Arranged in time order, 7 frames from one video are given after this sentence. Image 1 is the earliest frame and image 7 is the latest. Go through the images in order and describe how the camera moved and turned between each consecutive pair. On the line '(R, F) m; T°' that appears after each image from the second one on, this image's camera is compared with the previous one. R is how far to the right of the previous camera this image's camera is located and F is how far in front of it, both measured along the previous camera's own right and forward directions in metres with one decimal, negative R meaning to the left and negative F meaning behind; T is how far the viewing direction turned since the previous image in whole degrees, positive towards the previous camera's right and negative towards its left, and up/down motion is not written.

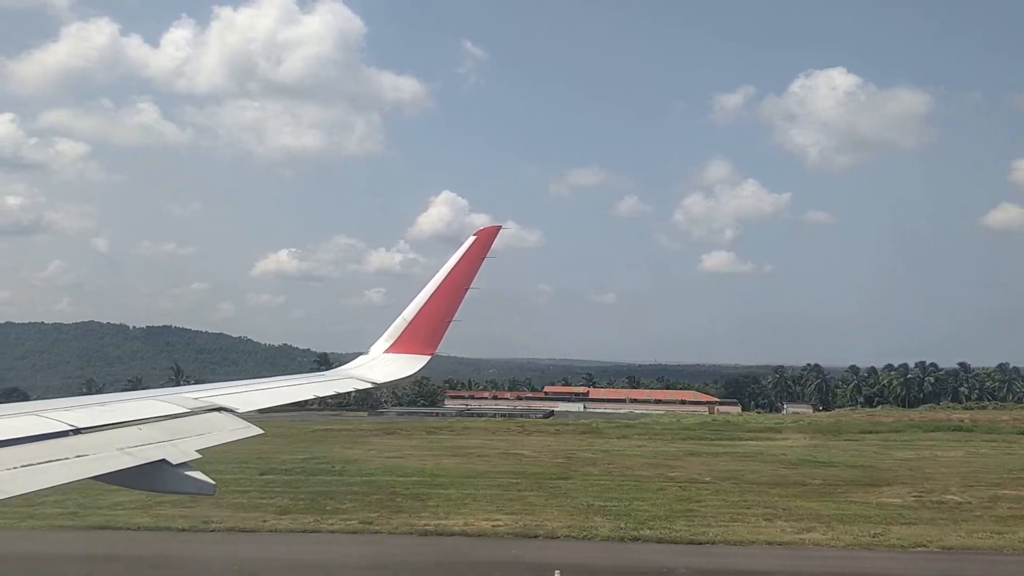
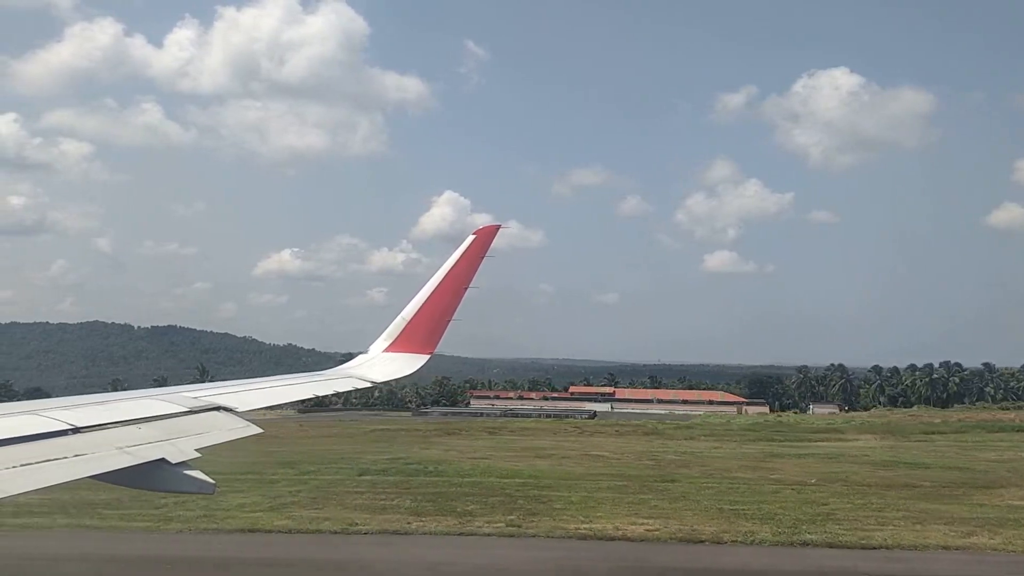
(-1.1, +0.1) m; 0°
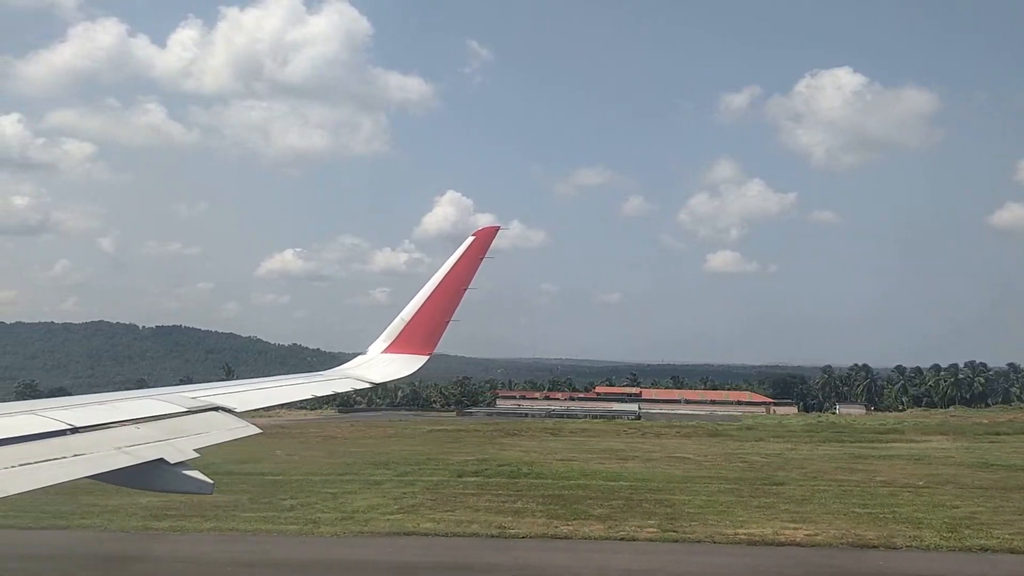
(-1.1, +0.1) m; 0°
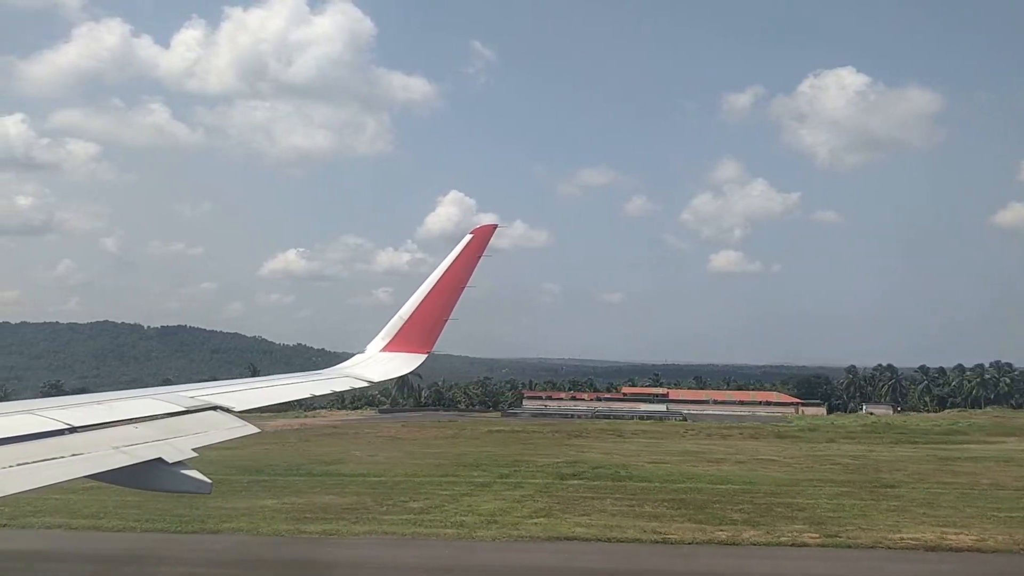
(-1.1, +0.1) m; 0°
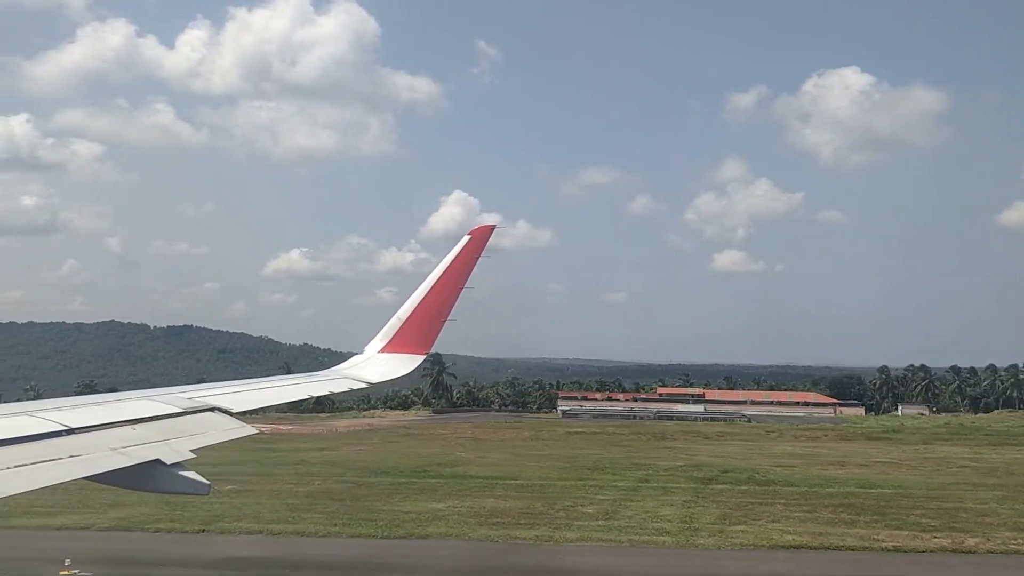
(-1.4, +0.1) m; 0°
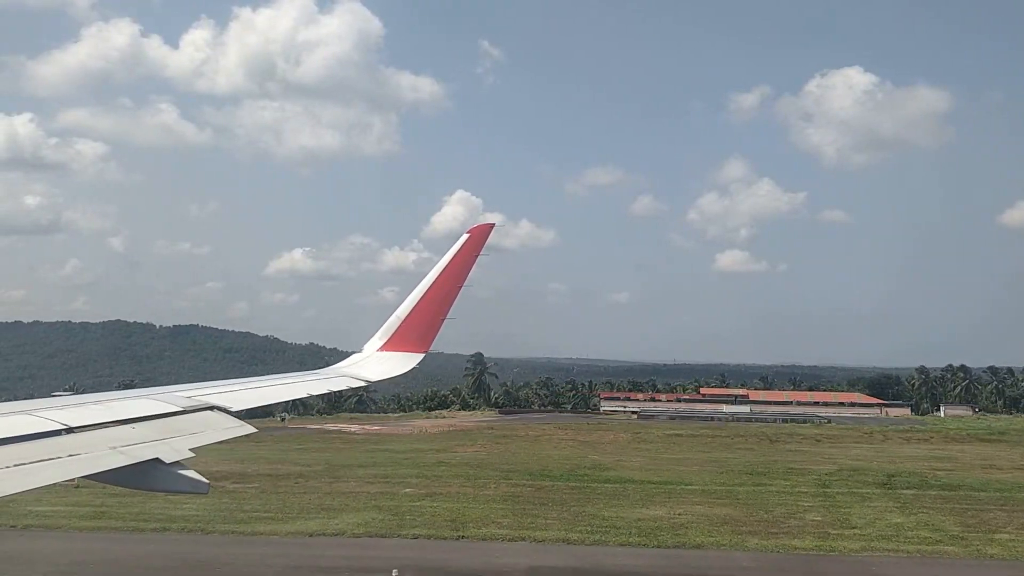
(-1.8, +0.1) m; 0°
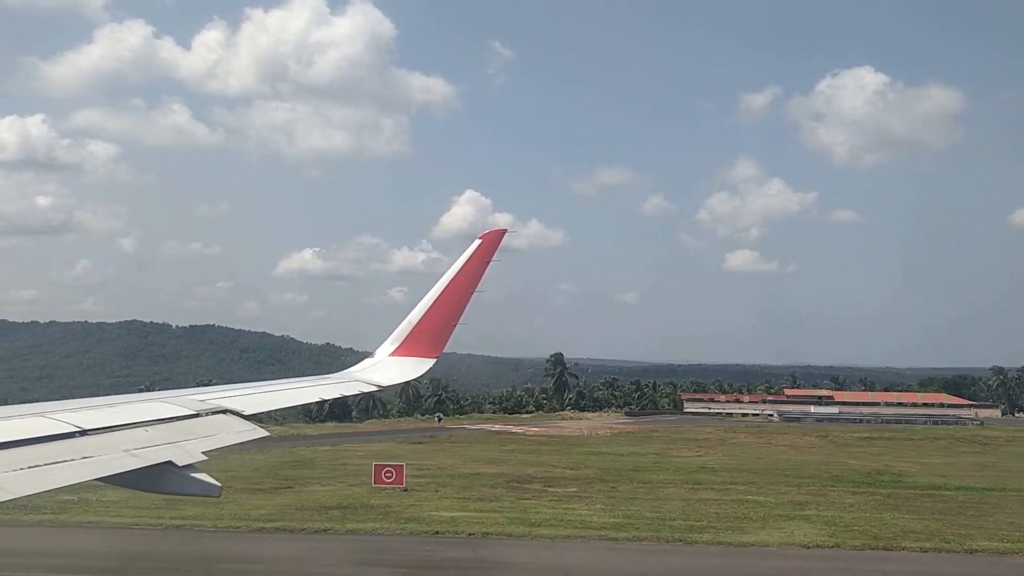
(-3.2, +0.2) m; -1°
